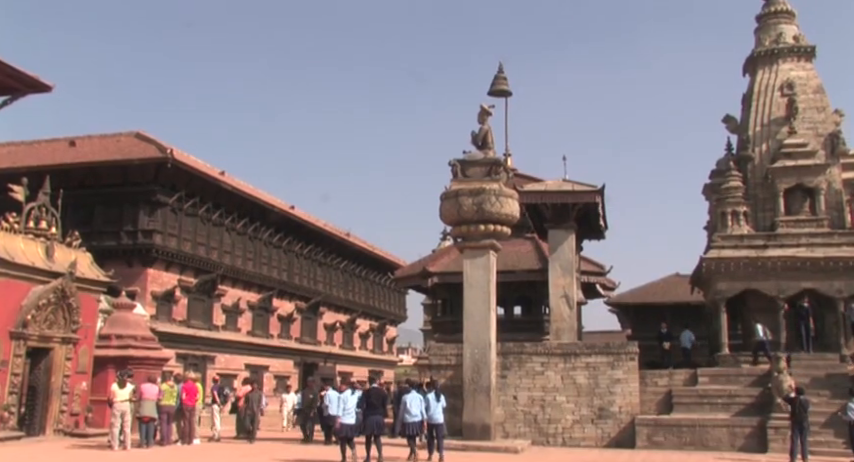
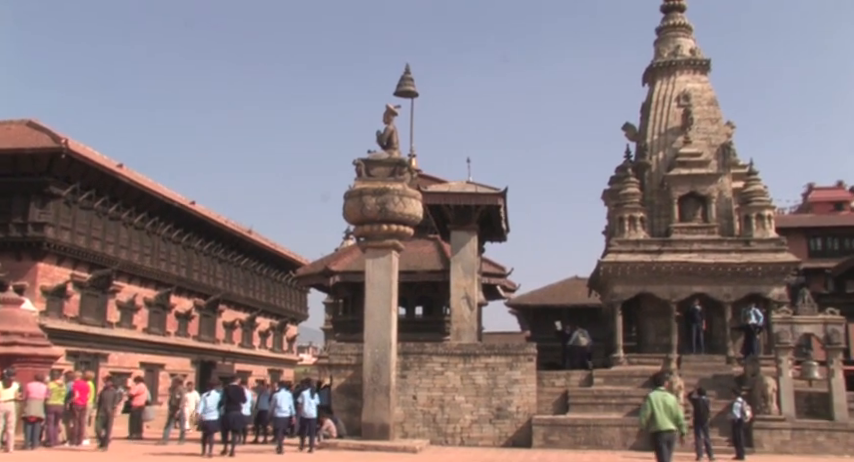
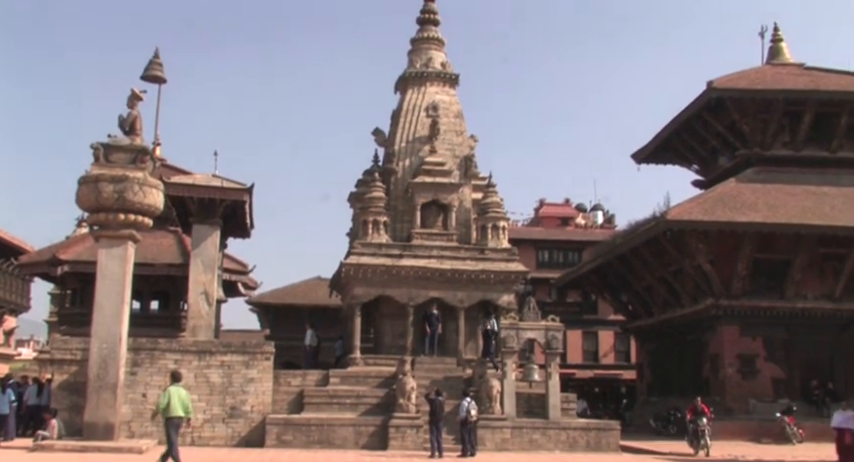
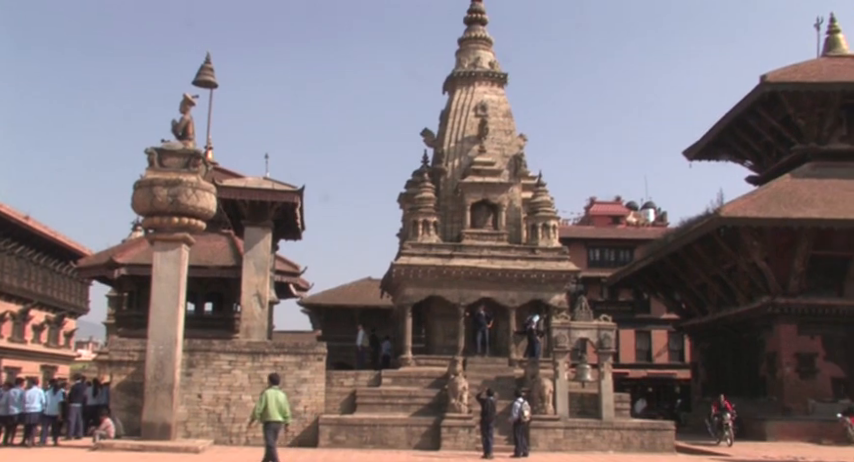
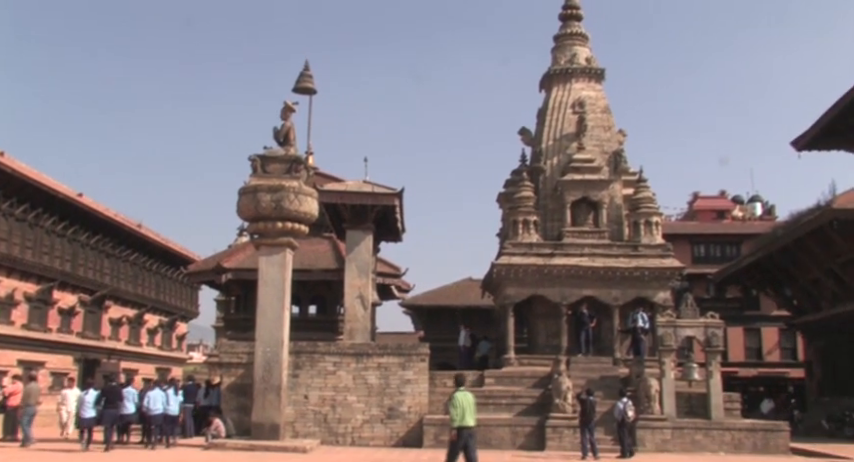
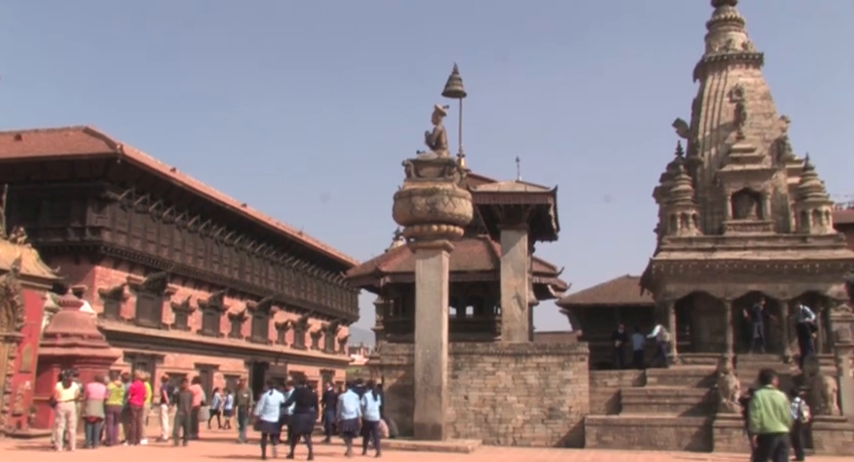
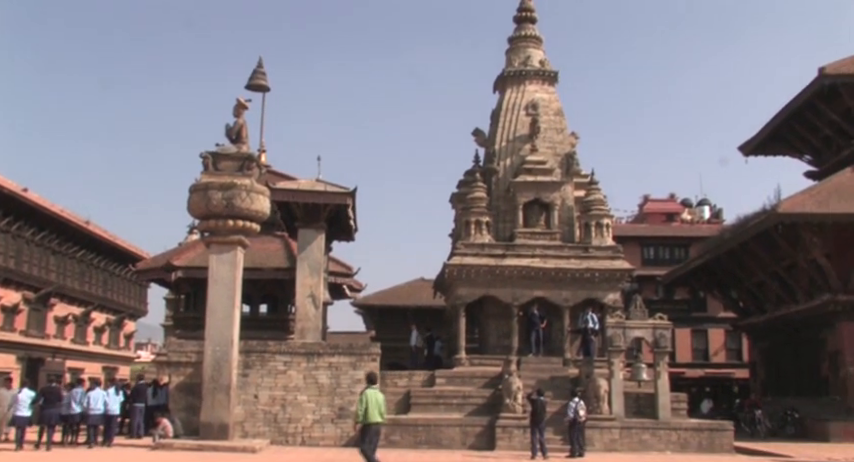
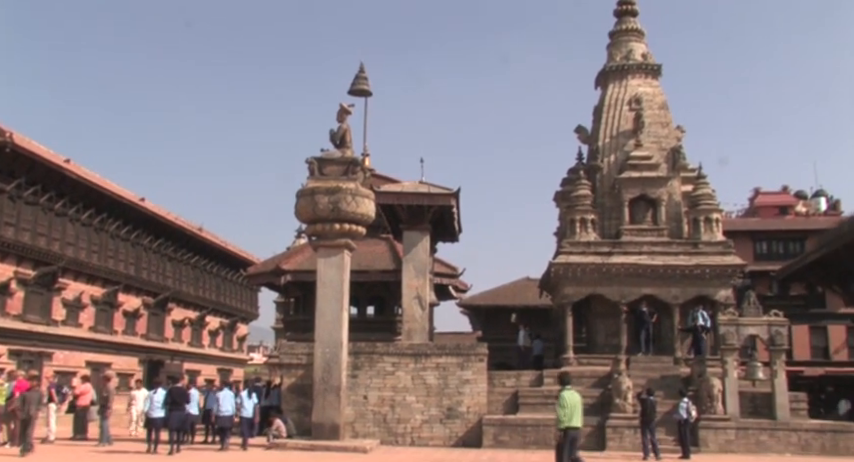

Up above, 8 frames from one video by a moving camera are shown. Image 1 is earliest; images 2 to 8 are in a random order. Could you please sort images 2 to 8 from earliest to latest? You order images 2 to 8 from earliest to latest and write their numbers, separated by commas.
6, 2, 8, 5, 7, 4, 3
